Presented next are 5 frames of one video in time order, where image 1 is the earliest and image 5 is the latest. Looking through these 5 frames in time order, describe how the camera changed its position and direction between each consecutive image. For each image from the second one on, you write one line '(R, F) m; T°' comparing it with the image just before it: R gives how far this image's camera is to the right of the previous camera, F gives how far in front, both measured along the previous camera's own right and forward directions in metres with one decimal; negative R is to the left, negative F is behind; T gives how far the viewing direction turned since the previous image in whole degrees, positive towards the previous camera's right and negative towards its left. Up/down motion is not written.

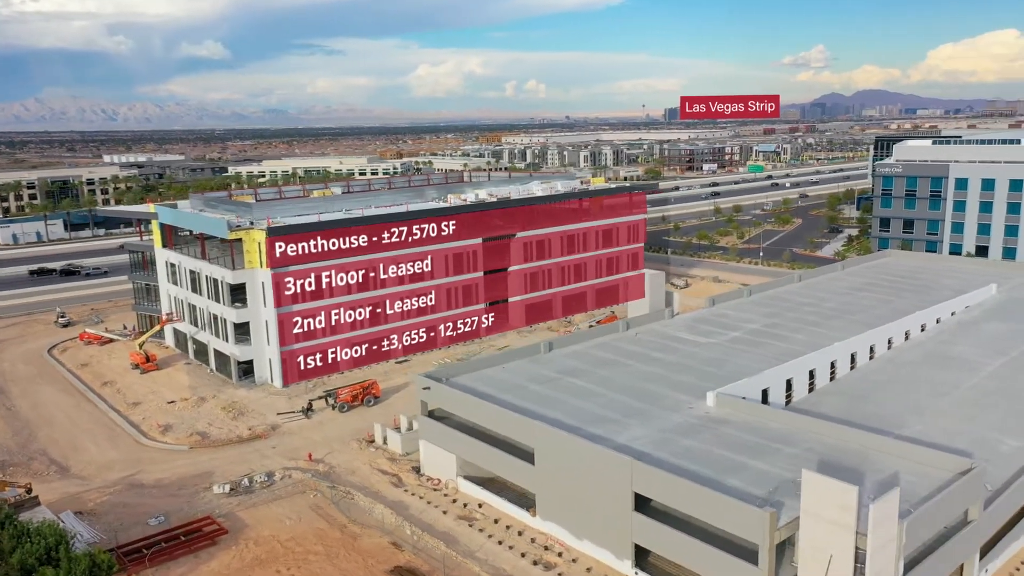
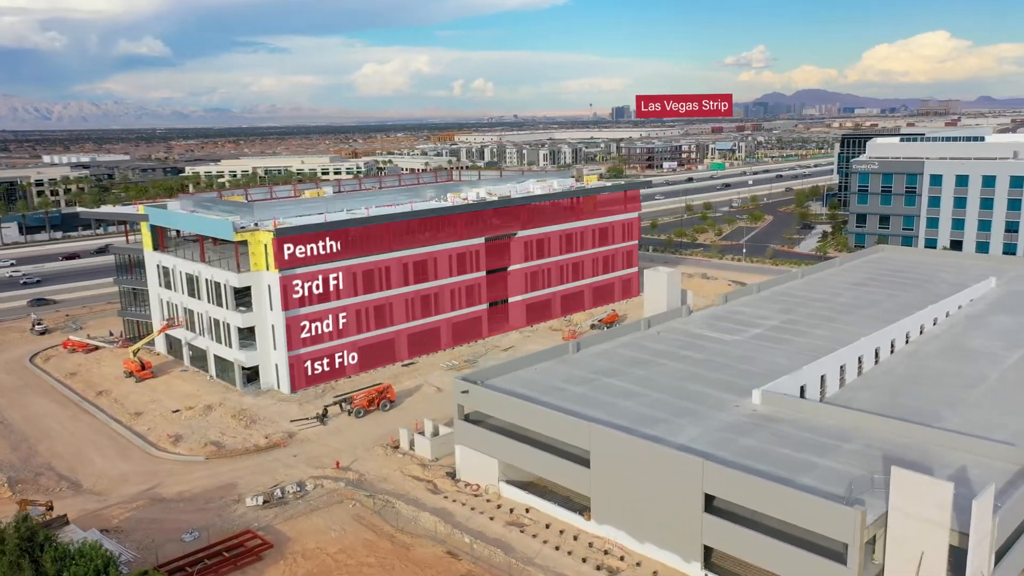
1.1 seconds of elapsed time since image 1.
(-2.9, +0.6) m; +3°
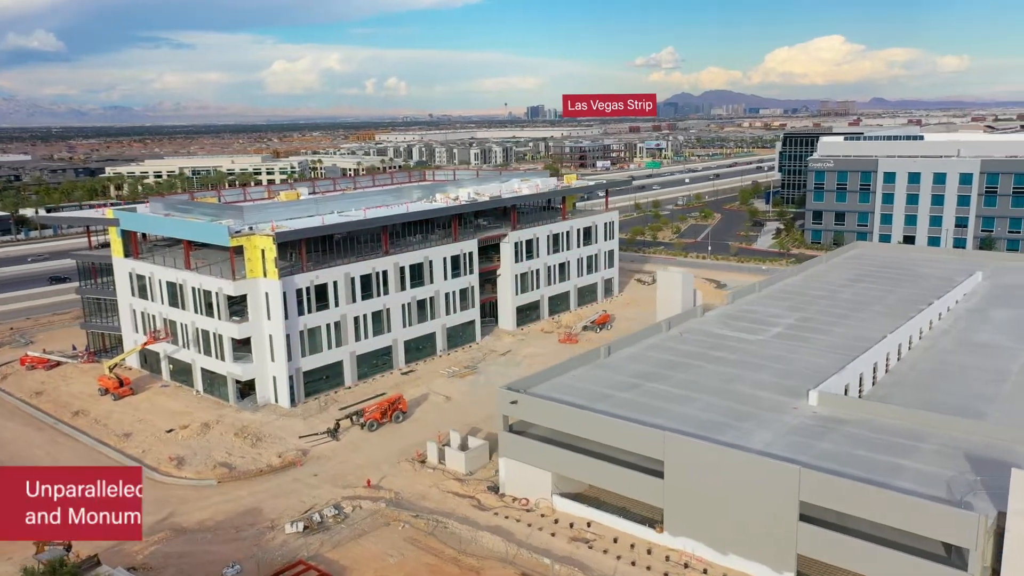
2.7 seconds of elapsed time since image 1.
(-4.1, +1.4) m; +6°
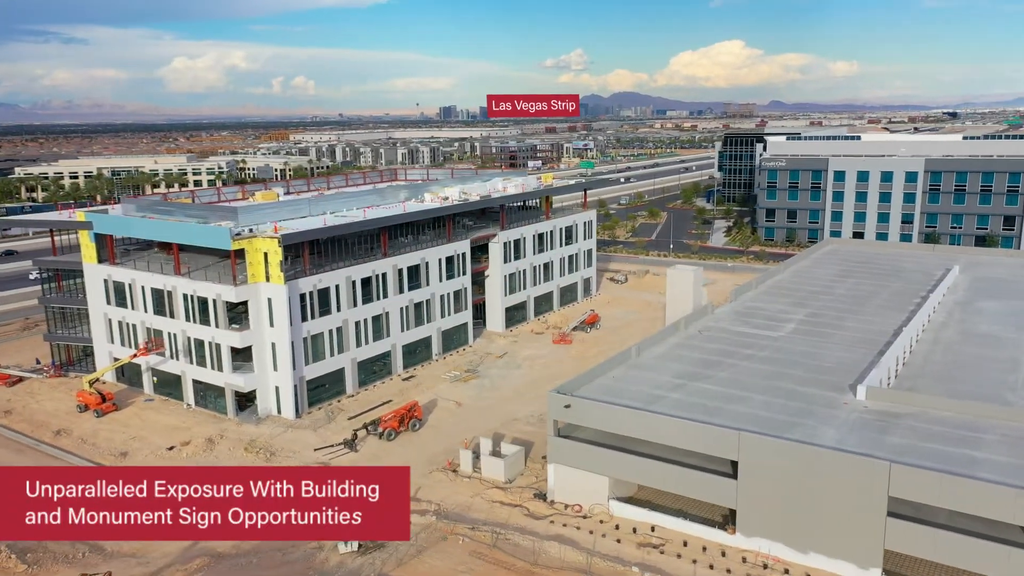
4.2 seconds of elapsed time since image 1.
(-4.1, +1.0) m; +6°
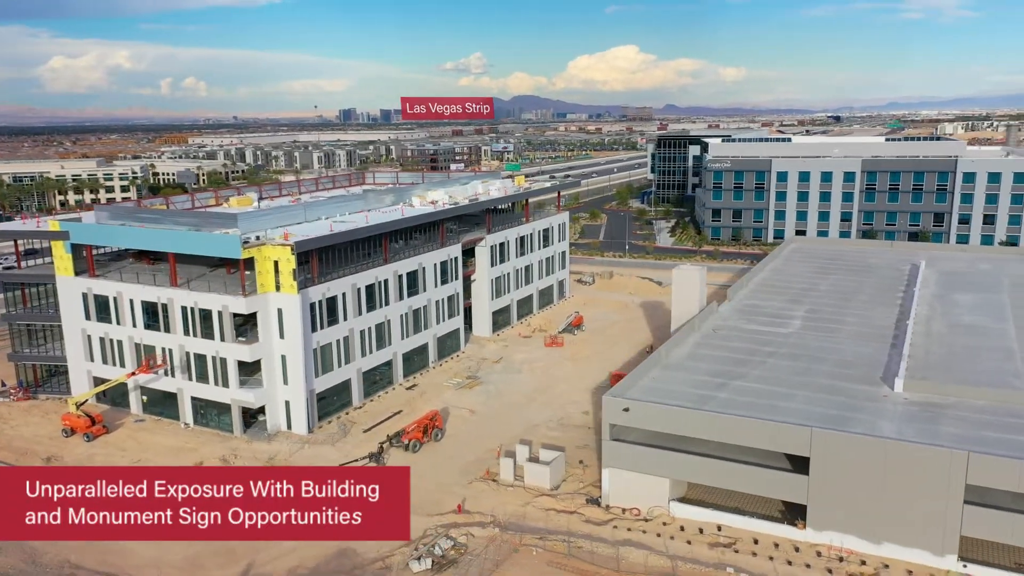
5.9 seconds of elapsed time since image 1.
(-4.5, +0.7) m; +7°
